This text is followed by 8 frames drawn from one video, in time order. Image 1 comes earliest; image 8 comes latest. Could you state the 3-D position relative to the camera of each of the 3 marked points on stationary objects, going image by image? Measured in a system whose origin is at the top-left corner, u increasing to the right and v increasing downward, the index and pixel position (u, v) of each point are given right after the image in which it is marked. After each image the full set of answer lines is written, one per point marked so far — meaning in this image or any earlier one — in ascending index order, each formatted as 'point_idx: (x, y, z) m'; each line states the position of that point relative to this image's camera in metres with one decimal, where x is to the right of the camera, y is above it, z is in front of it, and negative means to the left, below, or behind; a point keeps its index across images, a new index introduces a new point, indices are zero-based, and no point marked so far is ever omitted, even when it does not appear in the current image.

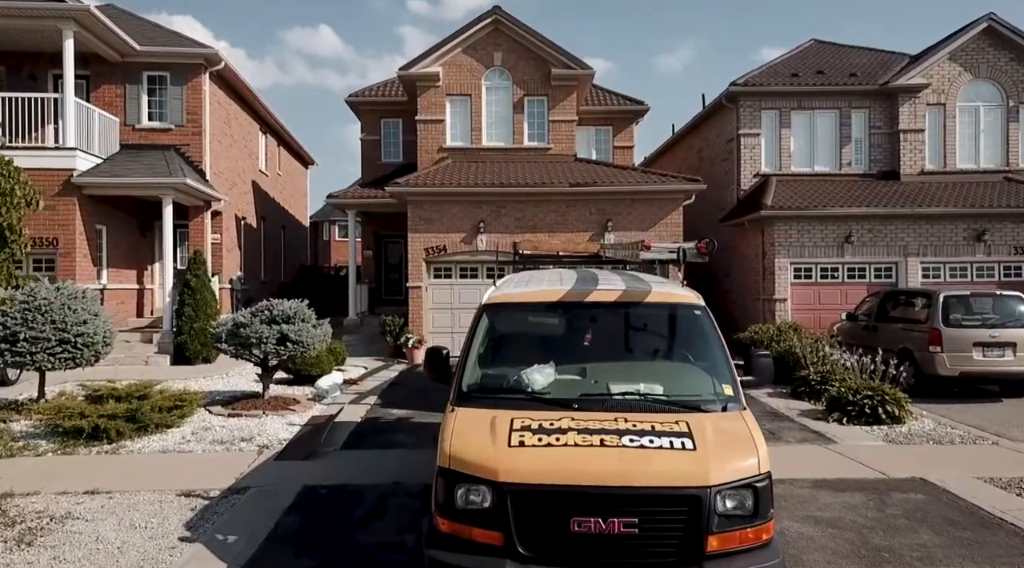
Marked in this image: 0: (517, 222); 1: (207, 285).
0: (+0.1, +1.4, +18.2) m
1: (-6.2, 0.0, +16.4) m
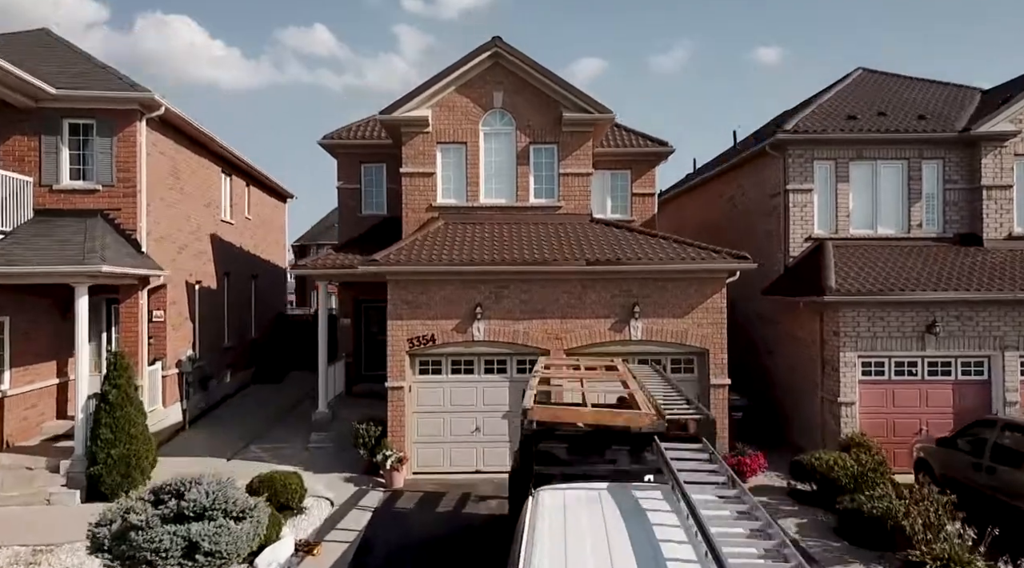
0: (+0.2, -0.4, +14.8) m
1: (-6.2, -1.8, +13.0) m
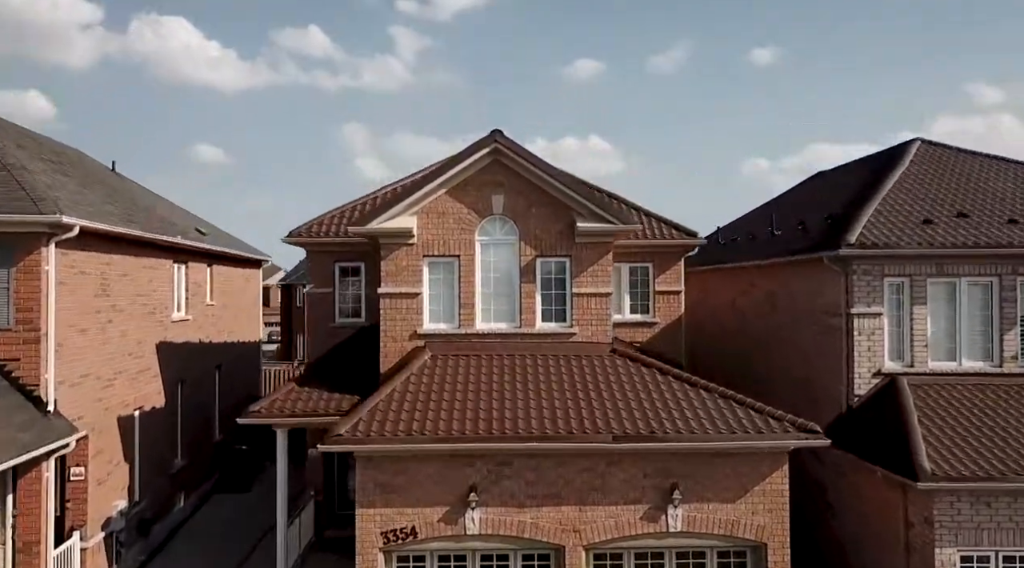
0: (+0.2, -2.9, +11.6) m
1: (-6.1, -4.4, +9.7) m
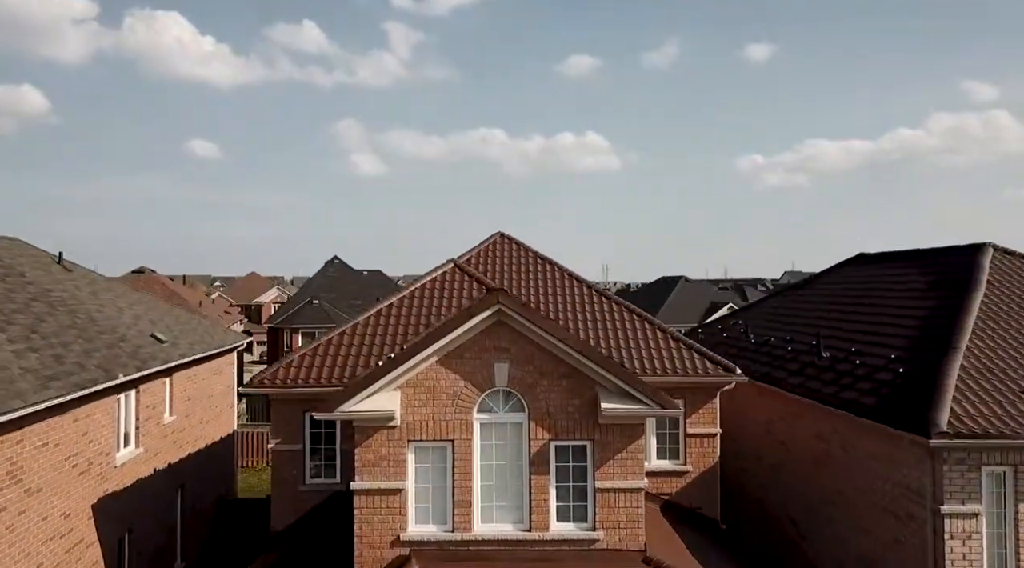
0: (+0.4, -5.7, +8.8) m
1: (-6.0, -7.1, +6.9) m
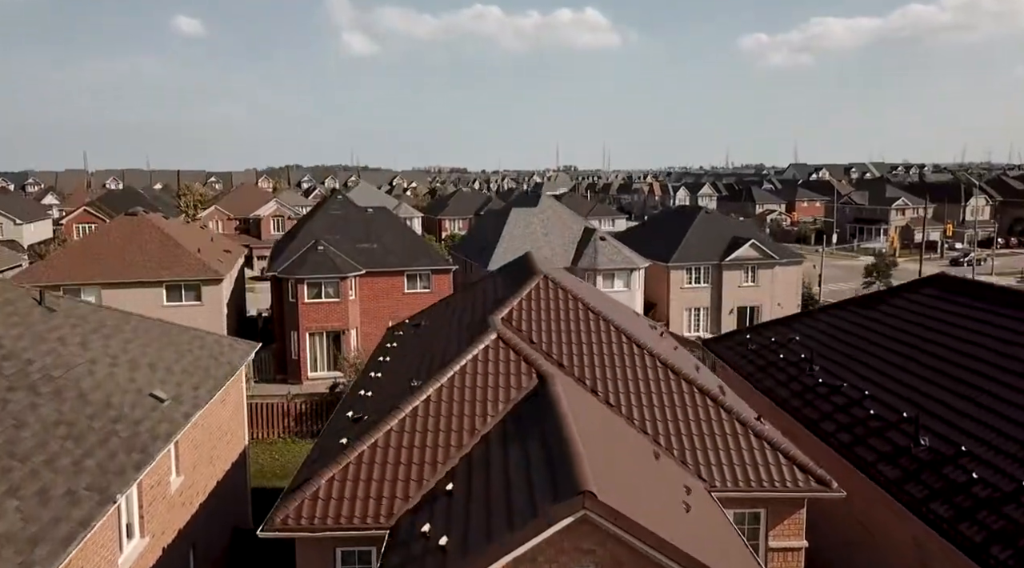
0: (+1.4, -8.1, +7.3) m
1: (-5.0, -9.9, +5.7) m
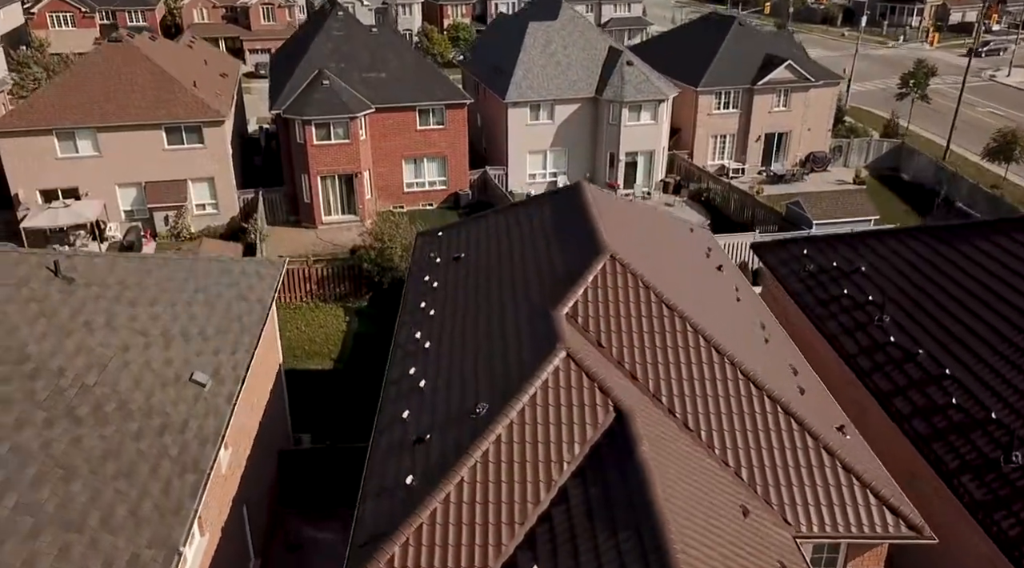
0: (+2.6, -10.2, +8.5) m
1: (-3.8, -12.3, +7.4) m
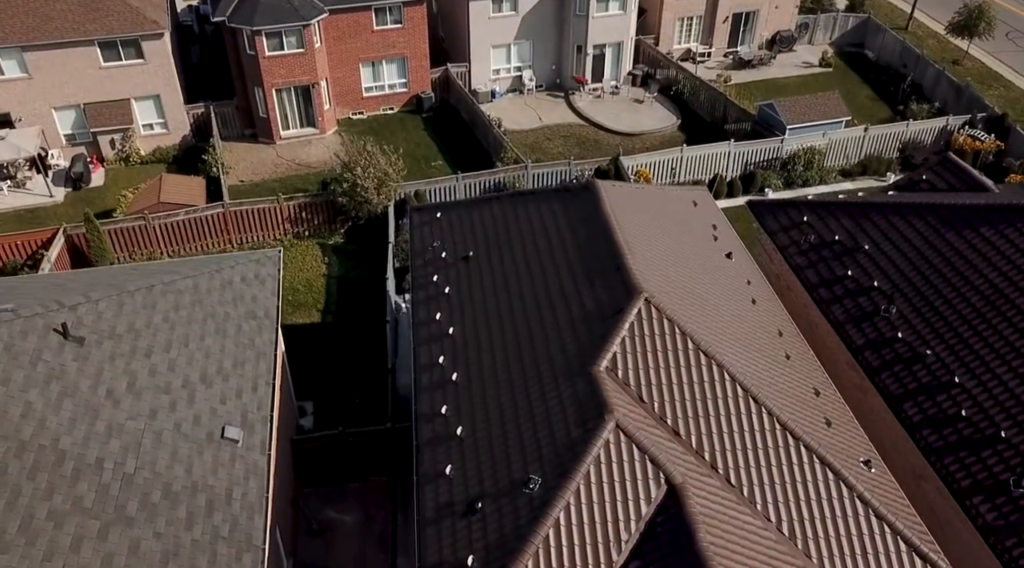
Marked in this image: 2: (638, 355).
0: (+4.1, -12.1, +10.7) m
1: (-2.1, -14.7, +9.6) m
2: (+2.3, -1.3, +15.0) m
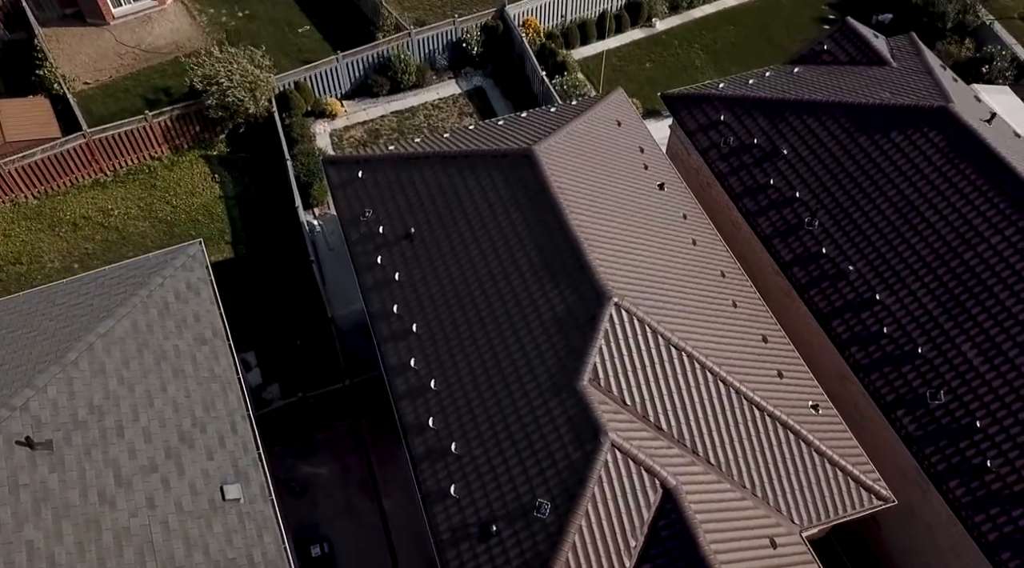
0: (+5.8, -12.6, +15.4) m
1: (+0.3, -16.4, +14.3) m
2: (+2.0, -1.5, +15.8) m
